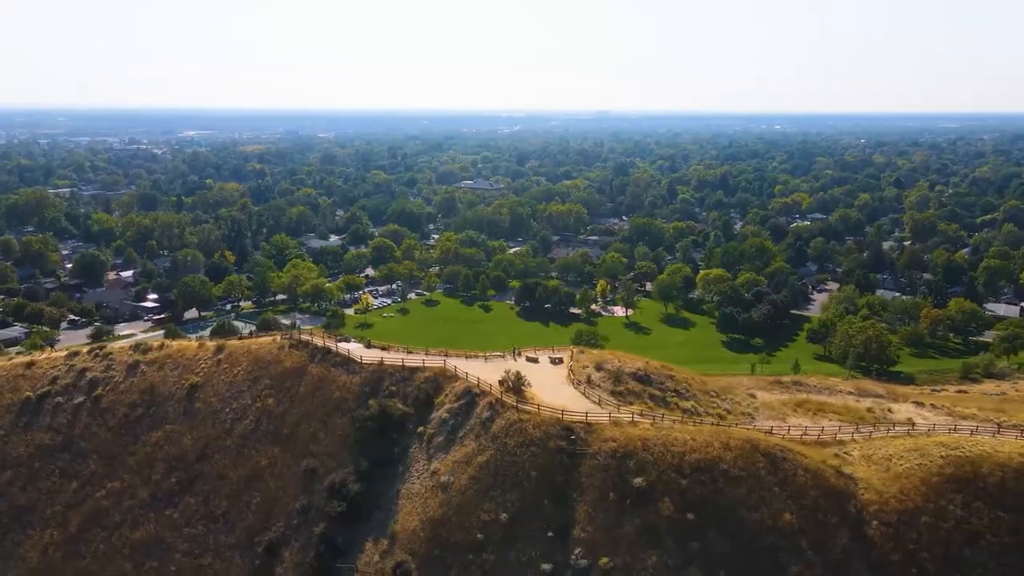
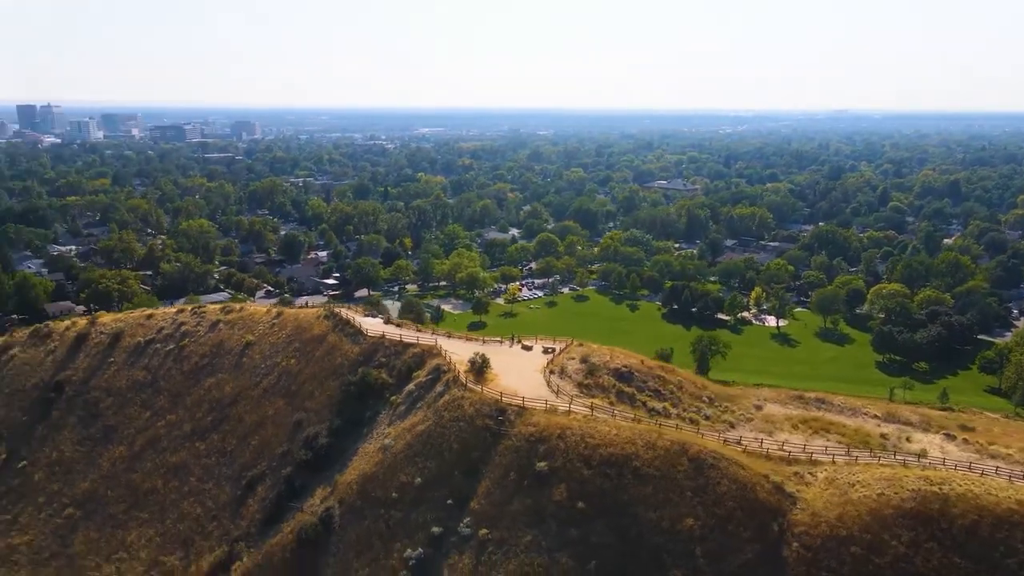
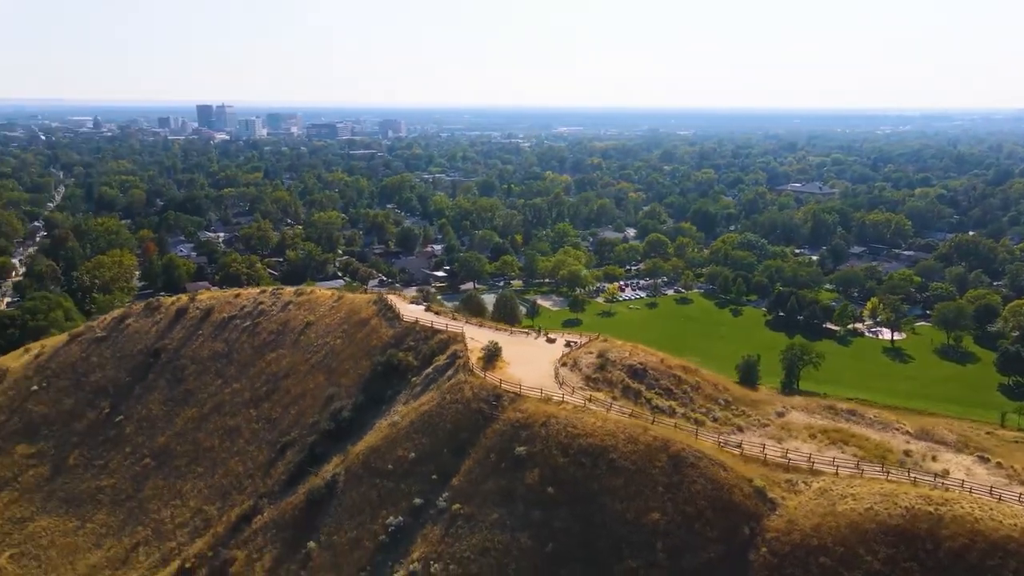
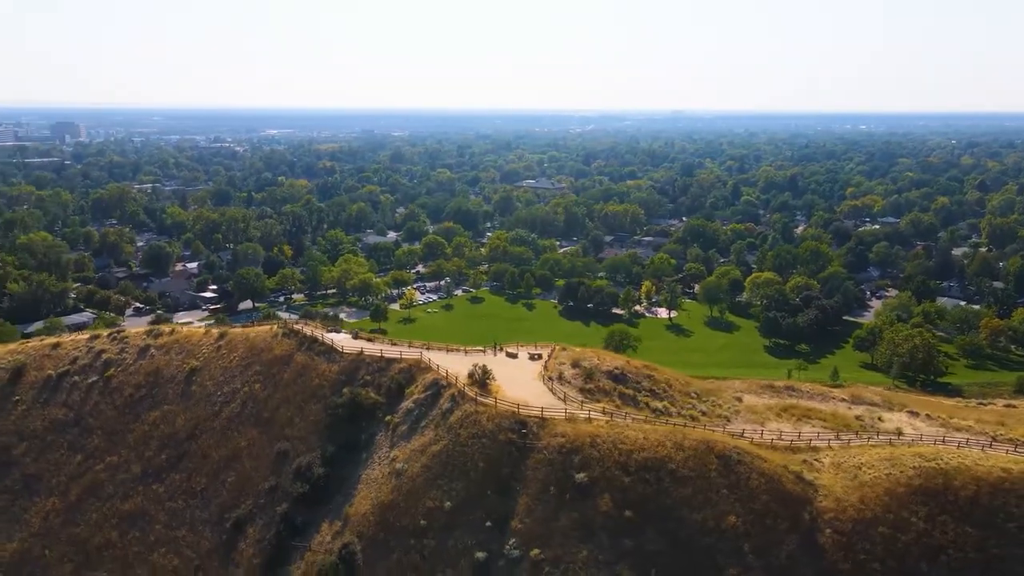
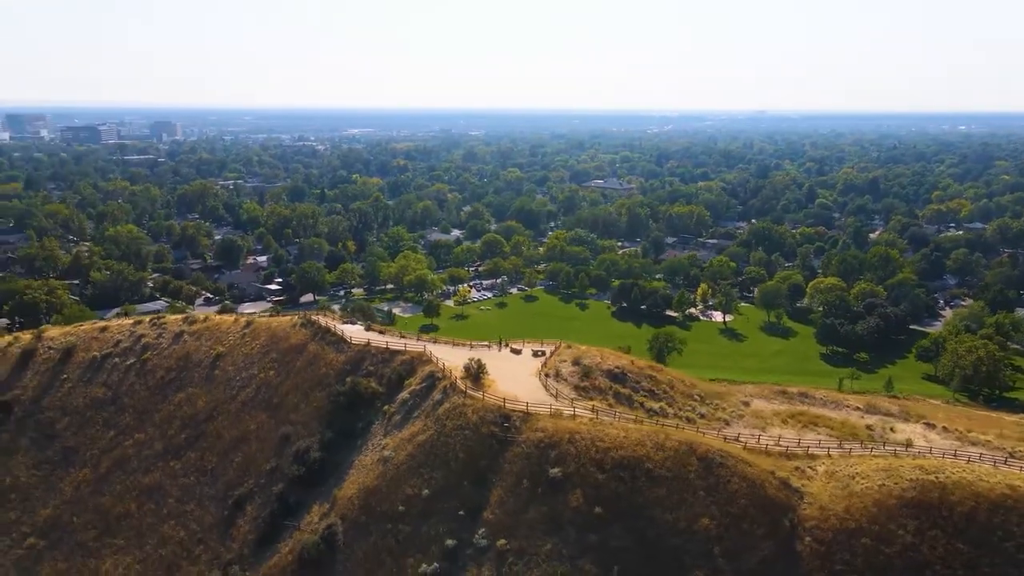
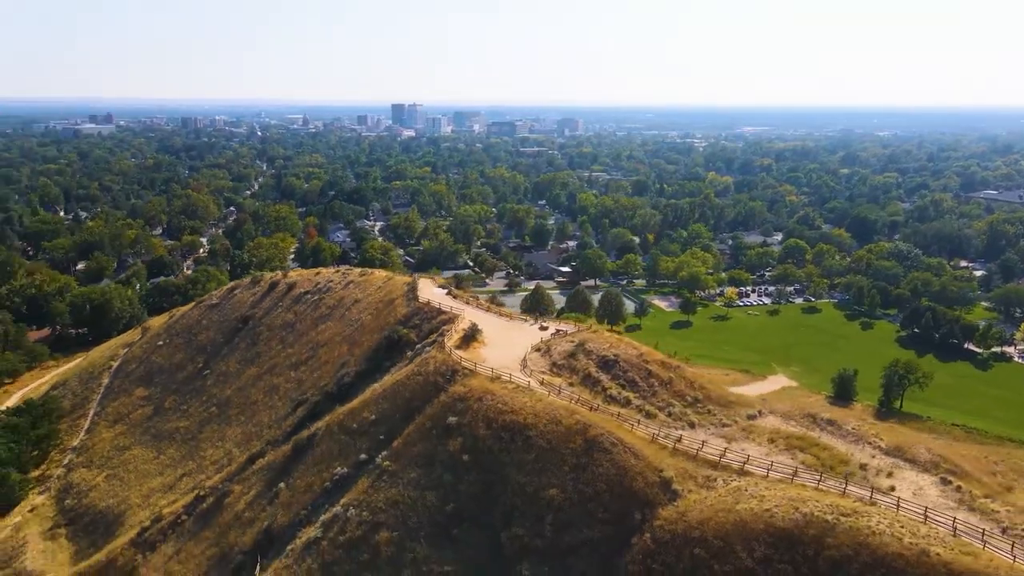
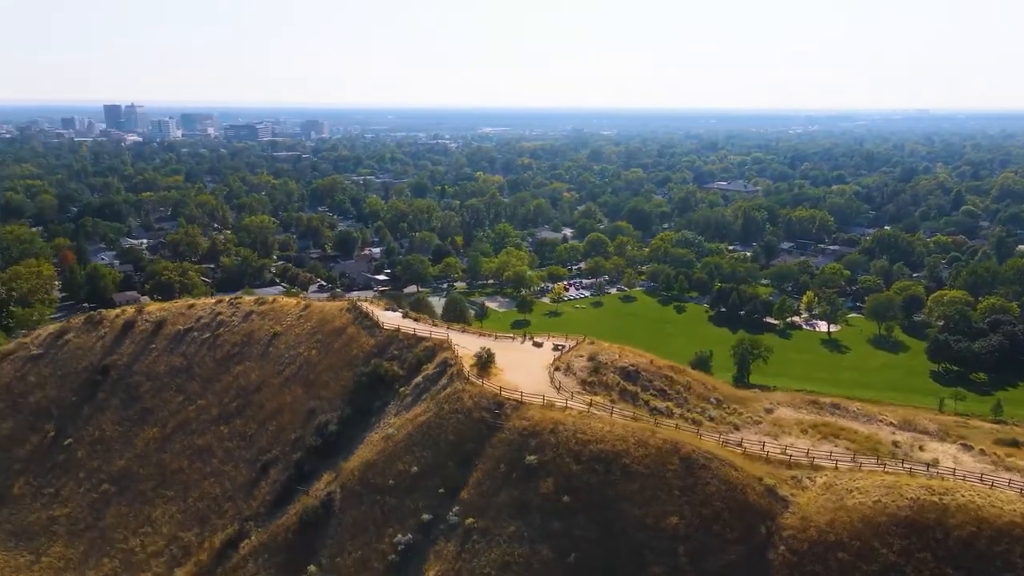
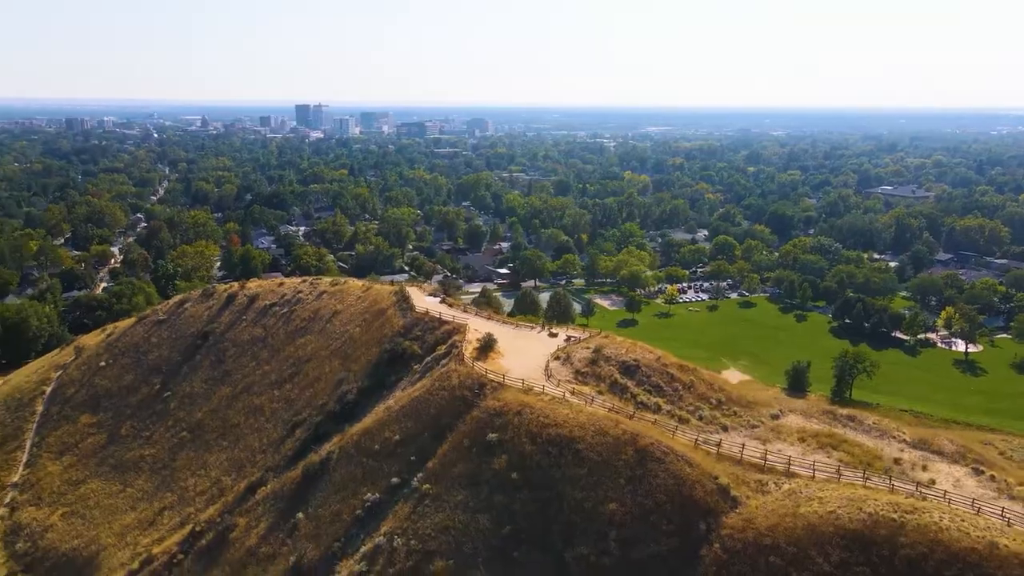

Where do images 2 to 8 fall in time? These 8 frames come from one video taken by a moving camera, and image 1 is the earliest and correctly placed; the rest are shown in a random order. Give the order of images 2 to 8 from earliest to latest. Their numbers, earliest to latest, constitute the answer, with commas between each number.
4, 5, 2, 7, 3, 8, 6
